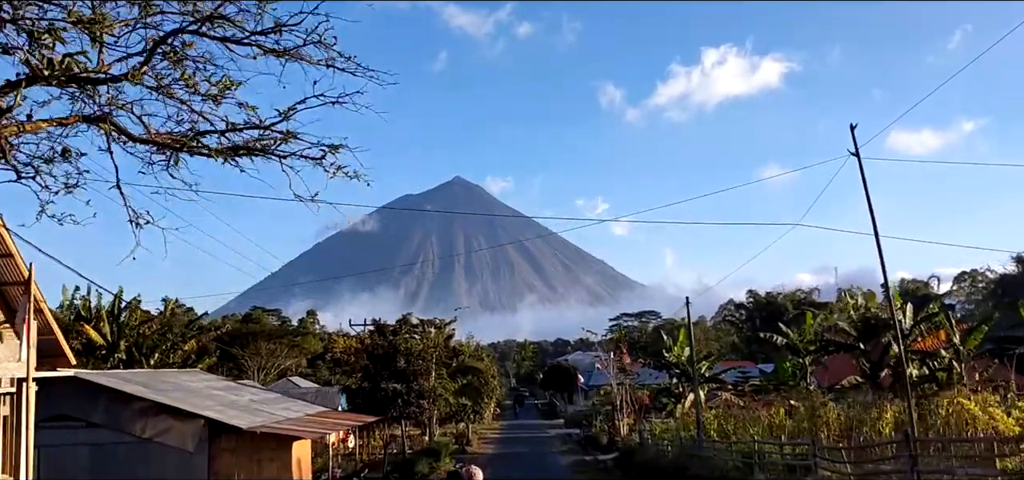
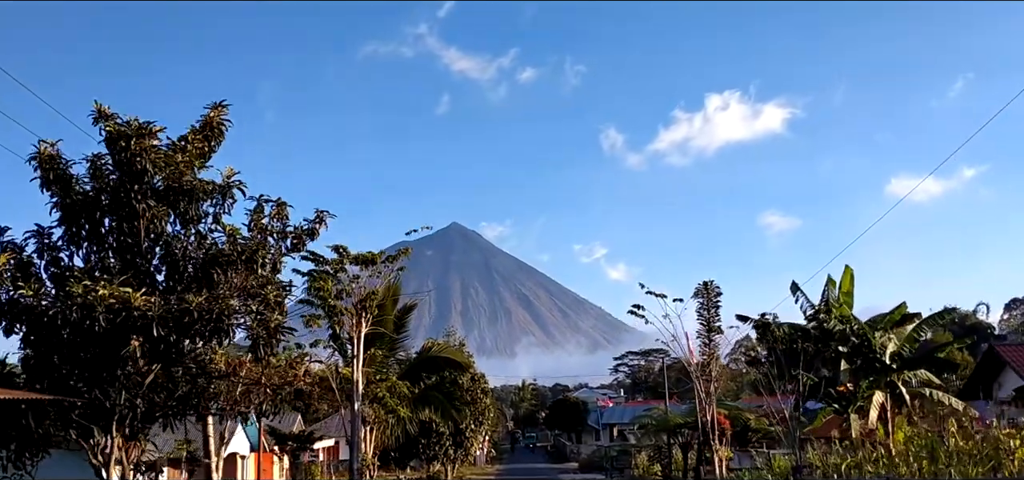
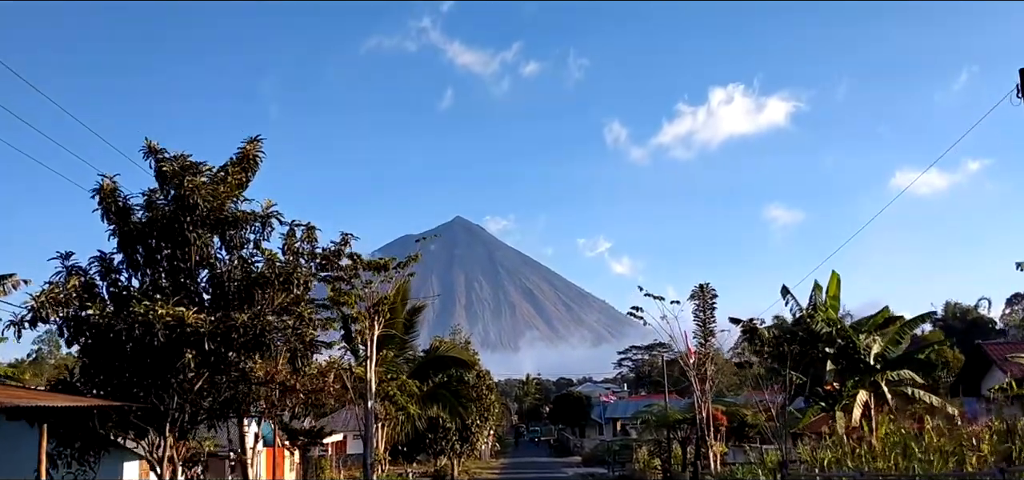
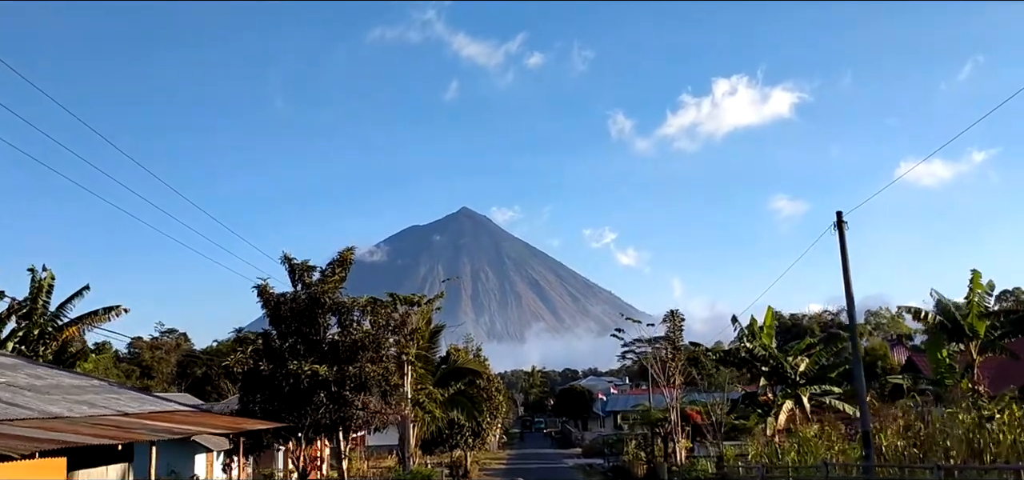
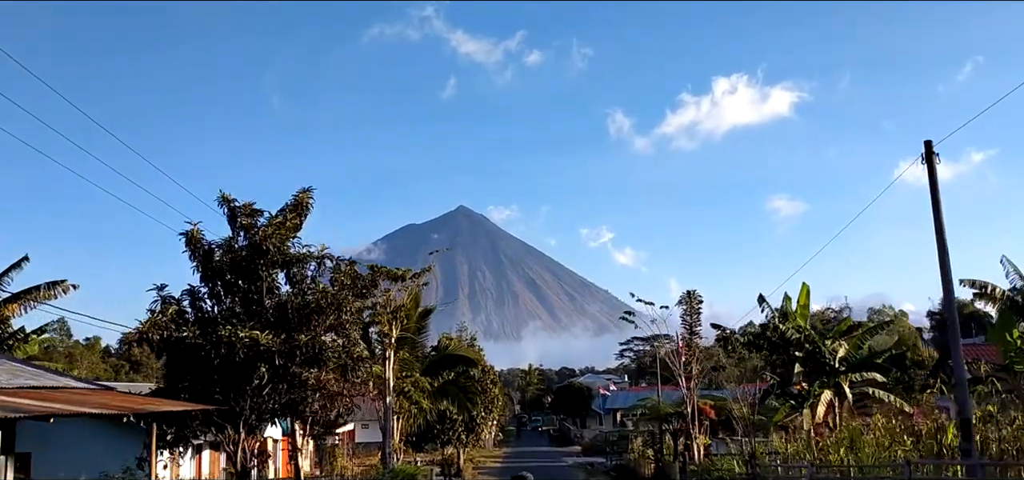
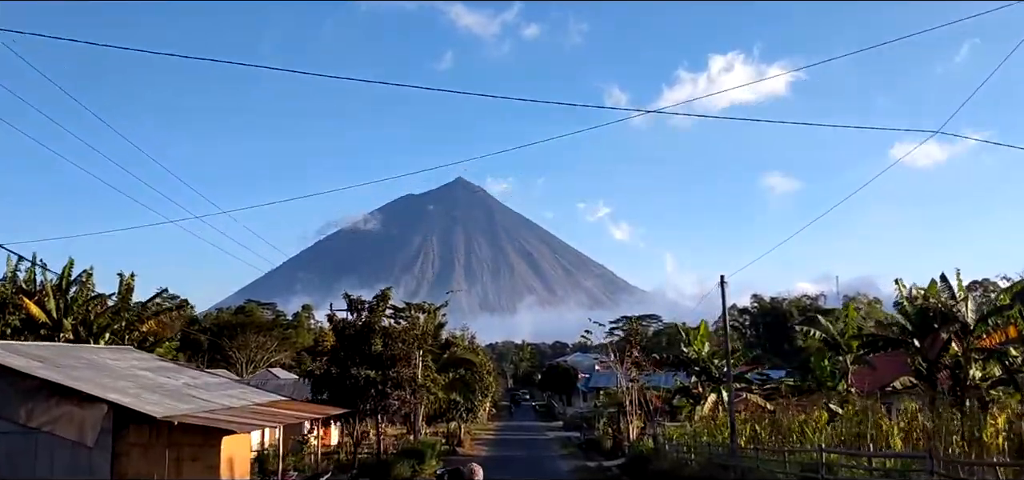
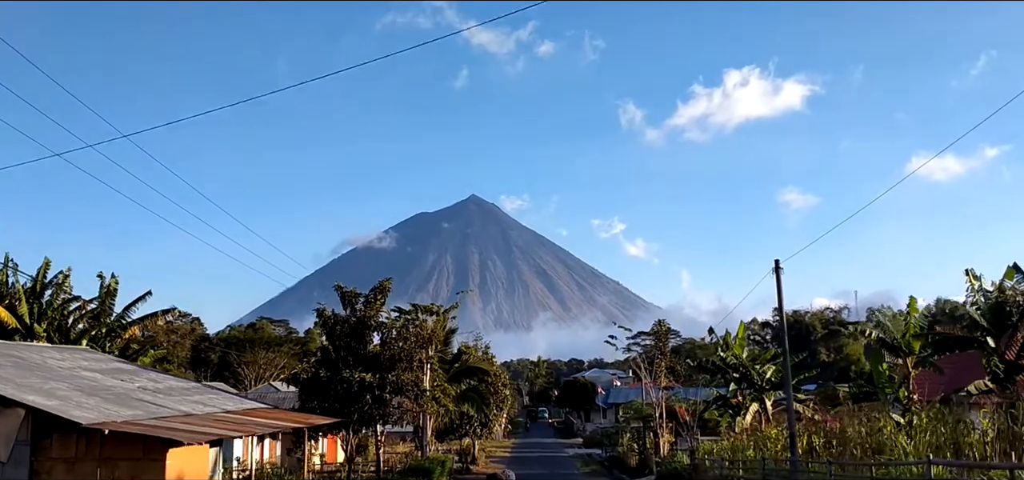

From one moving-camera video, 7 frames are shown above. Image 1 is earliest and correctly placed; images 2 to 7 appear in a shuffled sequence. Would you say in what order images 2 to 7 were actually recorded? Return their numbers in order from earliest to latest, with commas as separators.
6, 7, 4, 5, 3, 2
